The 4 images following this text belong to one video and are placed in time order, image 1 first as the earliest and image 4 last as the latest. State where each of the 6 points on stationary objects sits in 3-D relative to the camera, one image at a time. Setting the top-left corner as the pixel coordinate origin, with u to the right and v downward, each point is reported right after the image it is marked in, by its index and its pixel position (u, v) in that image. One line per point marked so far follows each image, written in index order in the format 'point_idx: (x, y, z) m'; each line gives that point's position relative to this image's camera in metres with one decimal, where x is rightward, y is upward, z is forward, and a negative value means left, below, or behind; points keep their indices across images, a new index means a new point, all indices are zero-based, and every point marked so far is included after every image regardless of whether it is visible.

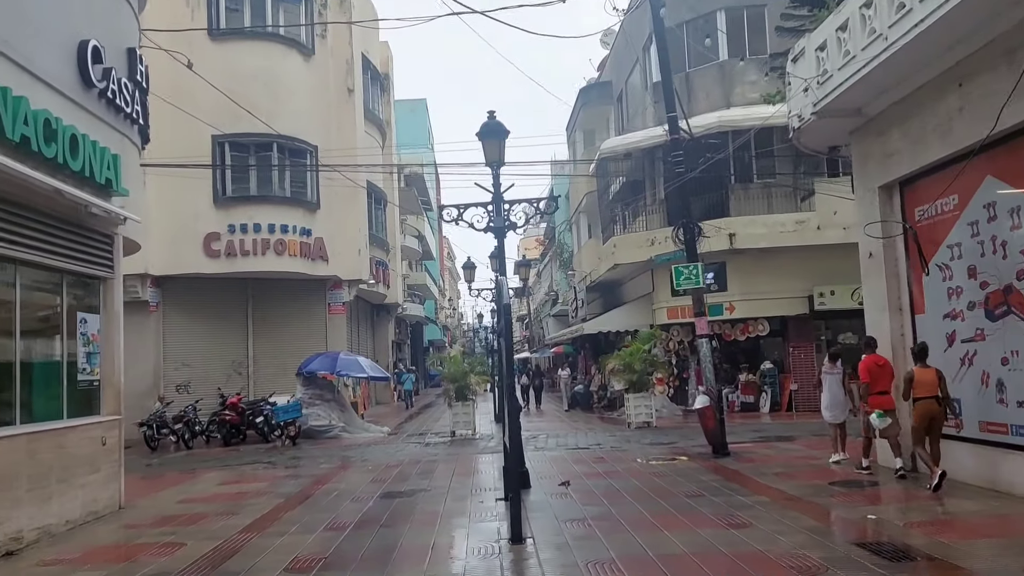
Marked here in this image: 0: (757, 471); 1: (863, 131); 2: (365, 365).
0: (+3.3, -2.5, +10.8) m
1: (+4.6, +2.1, +10.4) m
2: (-3.6, -1.9, +19.6) m
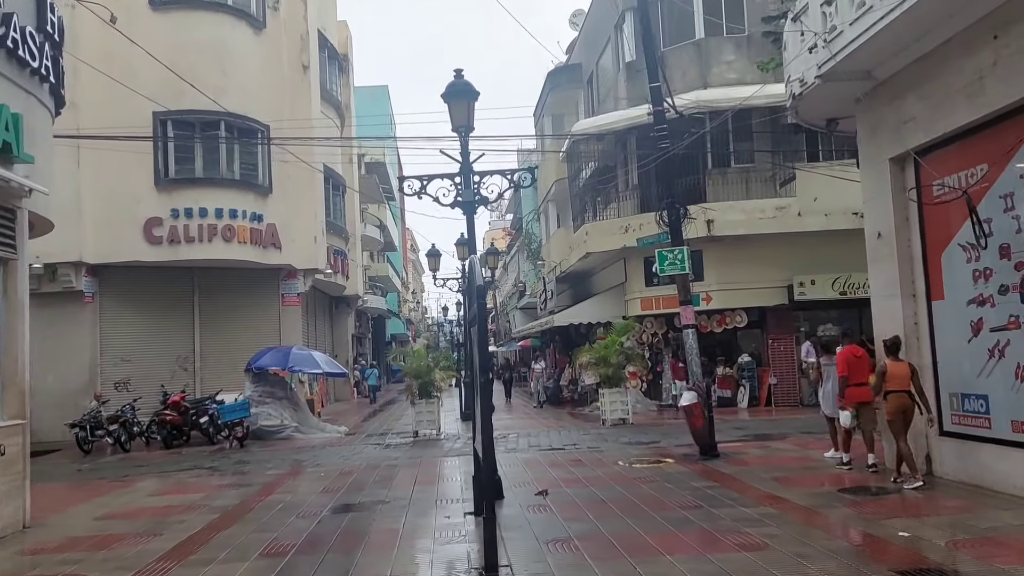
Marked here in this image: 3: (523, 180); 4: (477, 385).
0: (+2.9, -2.3, +9.7) m
1: (+4.3, +2.3, +9.4) m
2: (-4.4, -1.7, +18.2) m
3: (+0.2, +1.4, +9.7) m
4: (-0.3, -0.8, +6.7) m
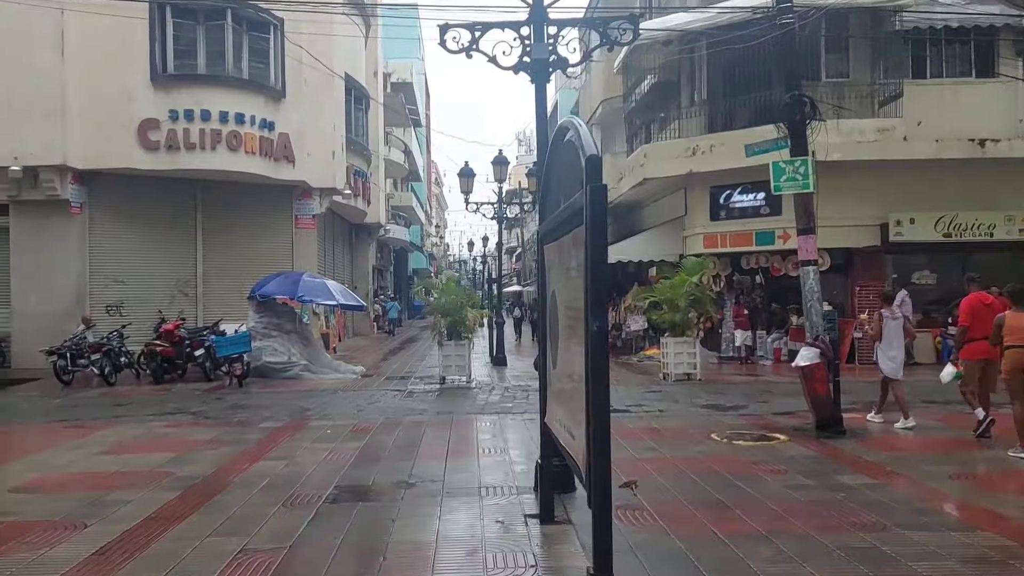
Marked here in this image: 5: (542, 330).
0: (+3.6, -1.6, +7.1) m
1: (+5.0, +2.9, +6.4) m
2: (-3.5, 0.0, +15.7) m
3: (+0.9, +2.2, +6.9) m
4: (+0.3, -0.2, +4.1) m
5: (+0.2, -0.3, +5.4) m
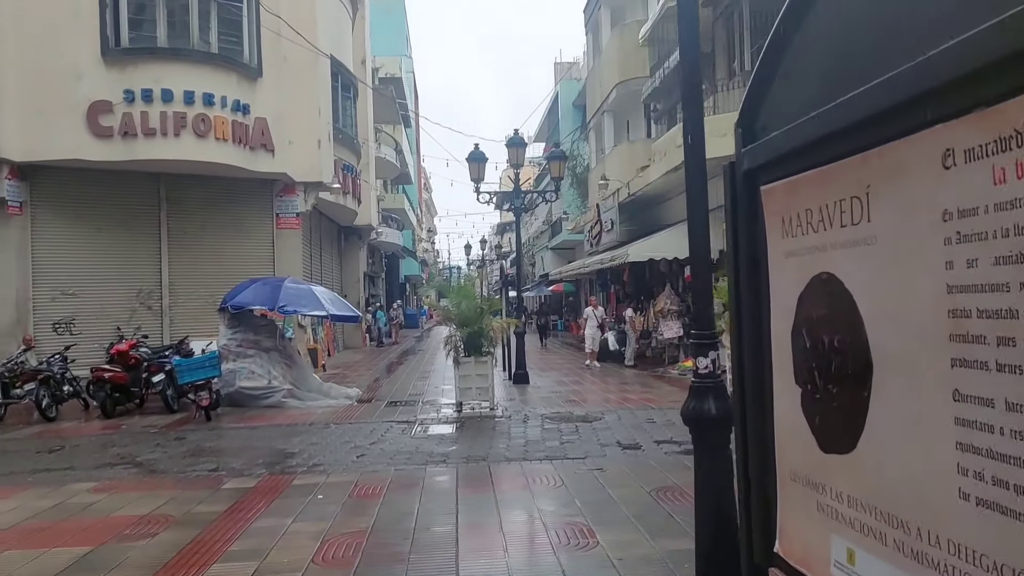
0: (+4.1, -1.5, +4.5) m
1: (+5.5, +3.0, +3.8) m
2: (-3.1, -0.2, +13.0) m
3: (+1.4, +2.2, +4.3) m
4: (+0.9, -0.2, +1.4) m
5: (+0.8, -0.3, +2.8) m
